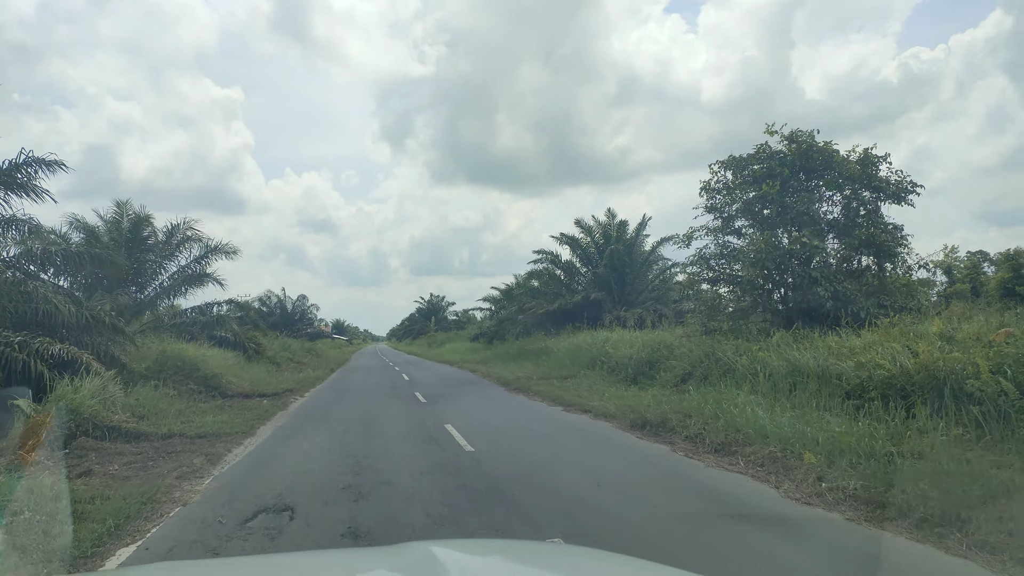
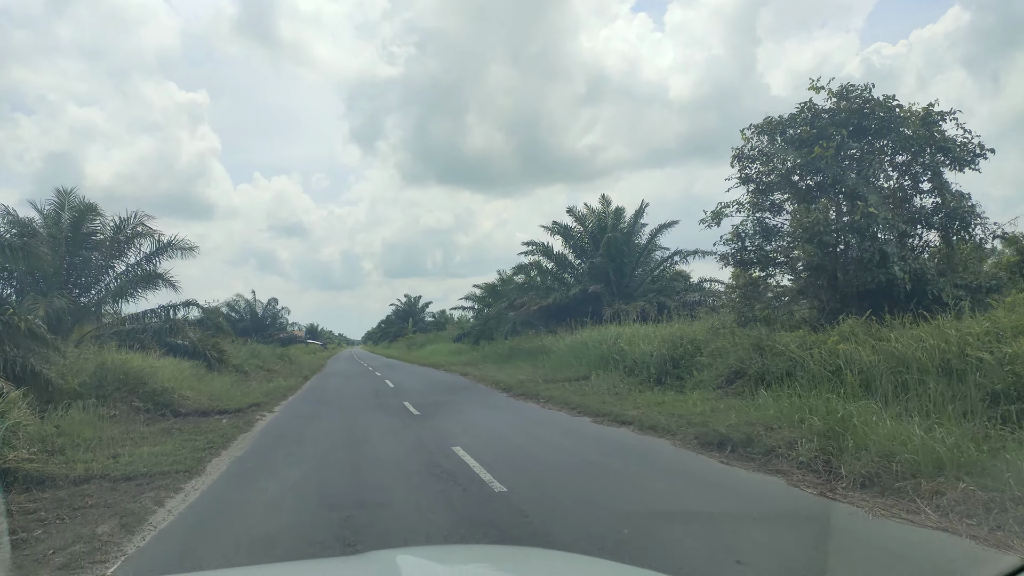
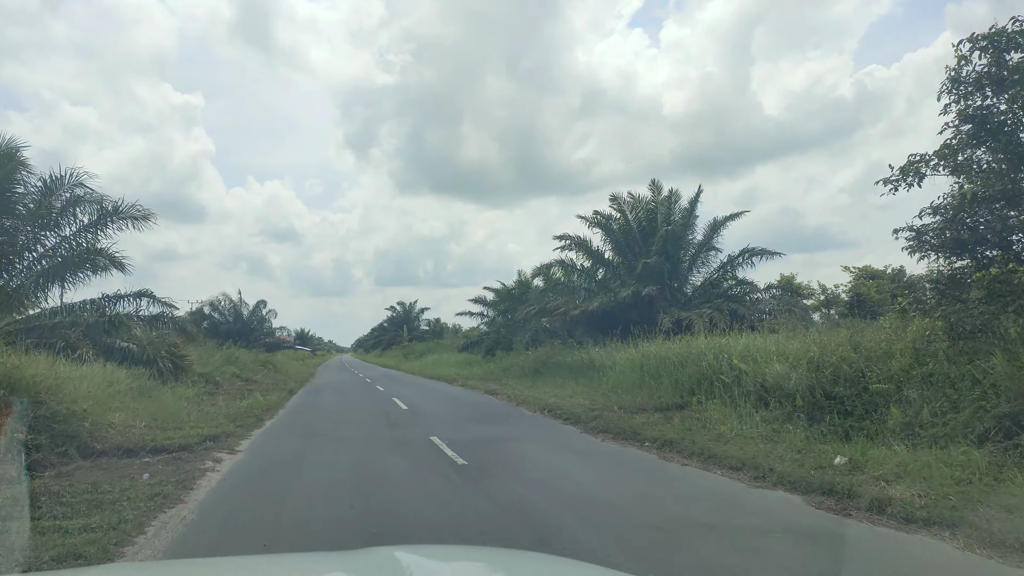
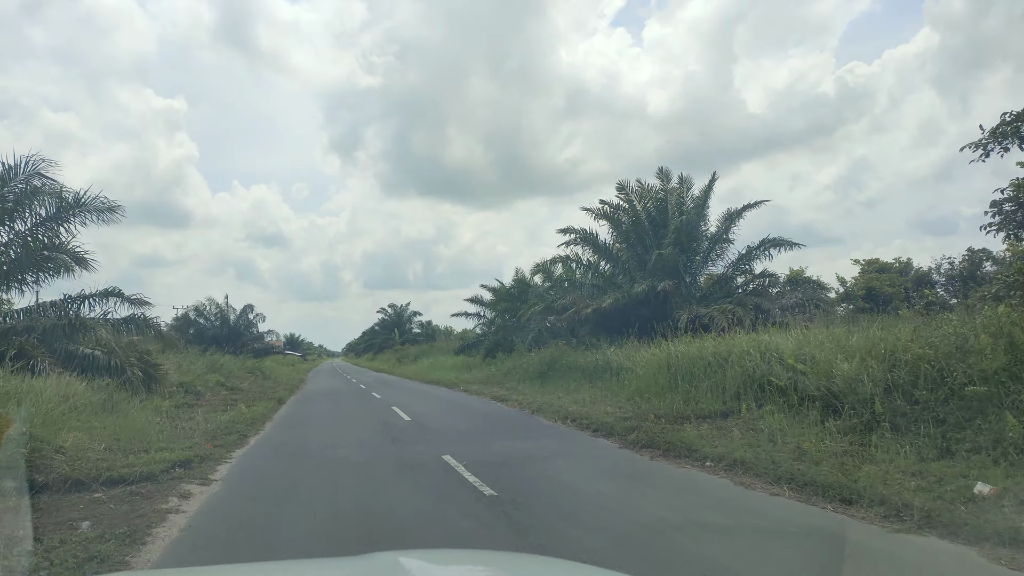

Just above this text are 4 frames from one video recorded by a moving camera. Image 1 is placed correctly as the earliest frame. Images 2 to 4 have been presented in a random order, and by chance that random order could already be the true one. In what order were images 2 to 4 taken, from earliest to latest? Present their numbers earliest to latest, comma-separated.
2, 3, 4
